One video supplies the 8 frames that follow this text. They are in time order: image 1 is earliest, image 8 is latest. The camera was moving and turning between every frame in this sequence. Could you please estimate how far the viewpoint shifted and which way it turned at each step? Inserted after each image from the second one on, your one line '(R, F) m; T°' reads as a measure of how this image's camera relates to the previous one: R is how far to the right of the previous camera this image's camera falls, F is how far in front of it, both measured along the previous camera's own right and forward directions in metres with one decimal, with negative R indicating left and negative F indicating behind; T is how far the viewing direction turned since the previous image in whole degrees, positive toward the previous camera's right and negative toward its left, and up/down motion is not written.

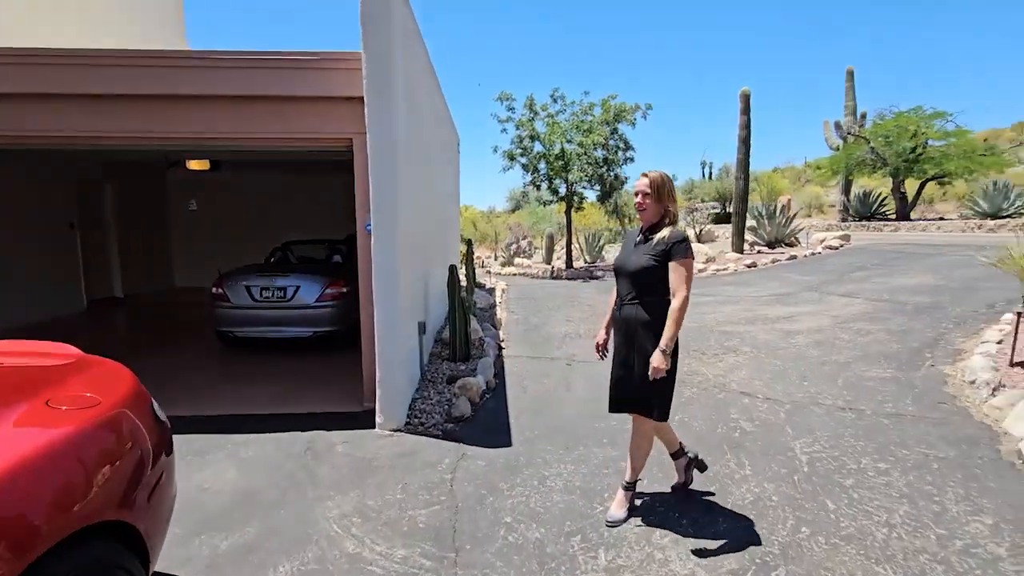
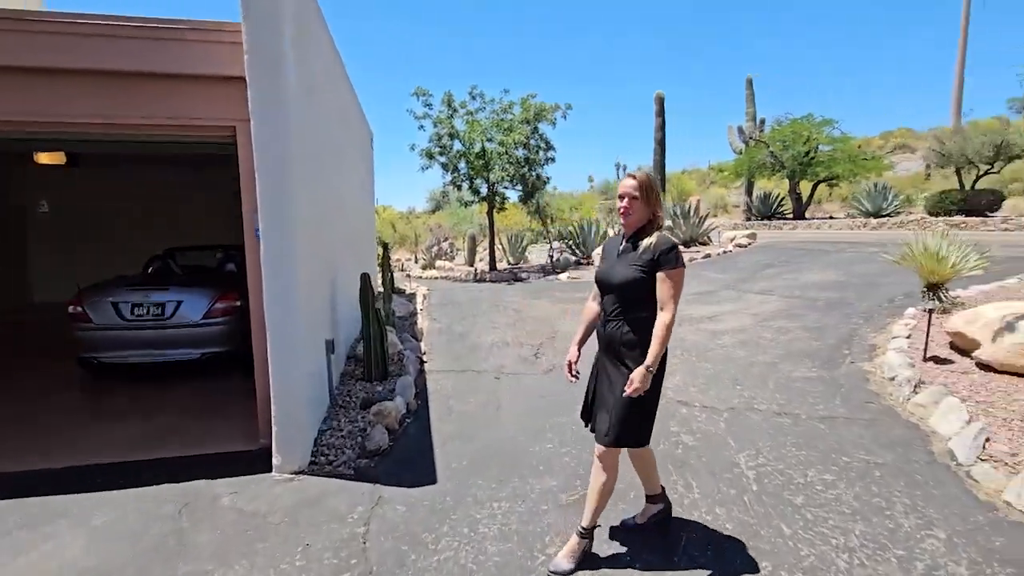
(0.0, +0.5) m; +9°
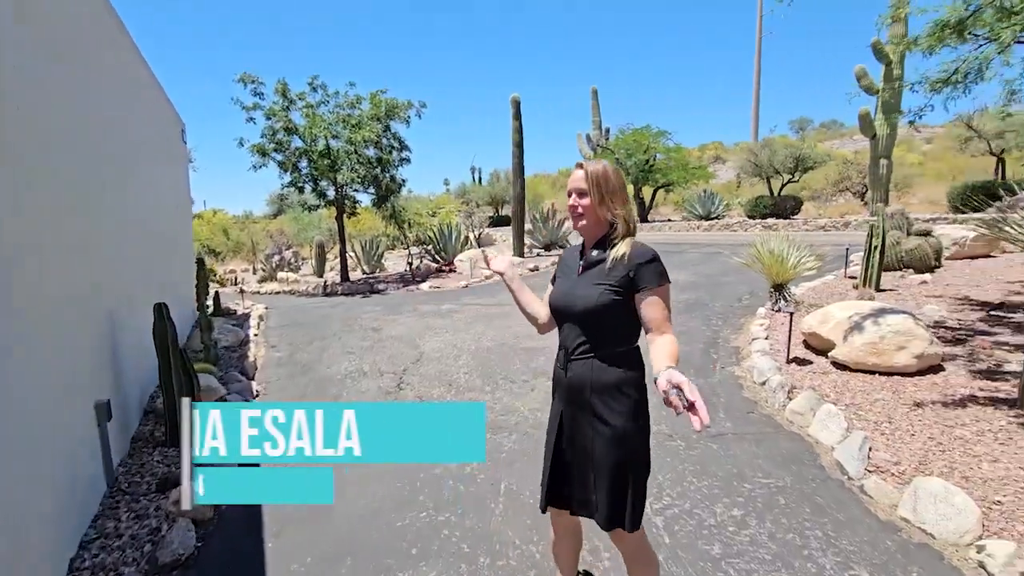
(0.0, +0.8) m; +15°
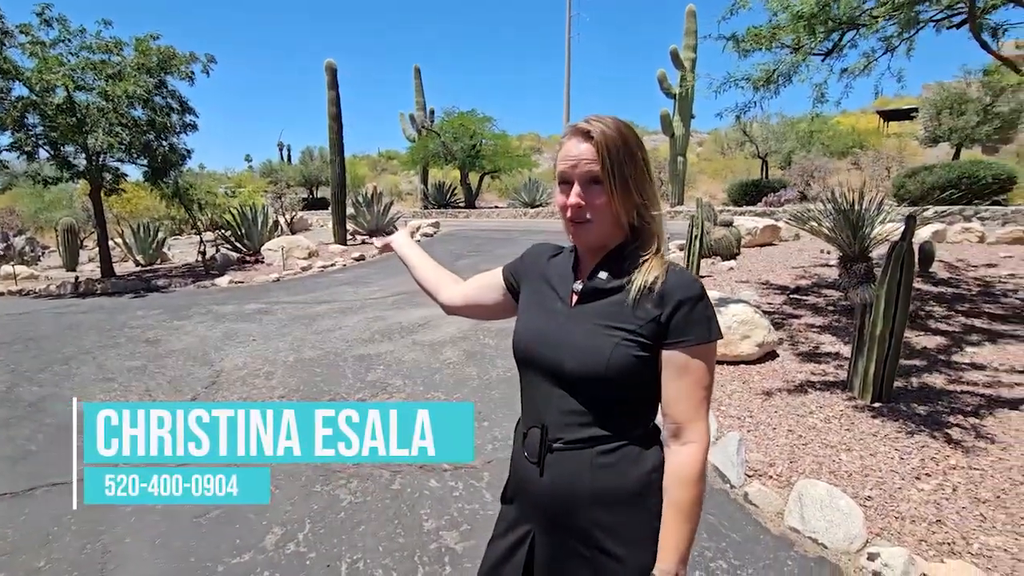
(-0.1, +0.8) m; +19°
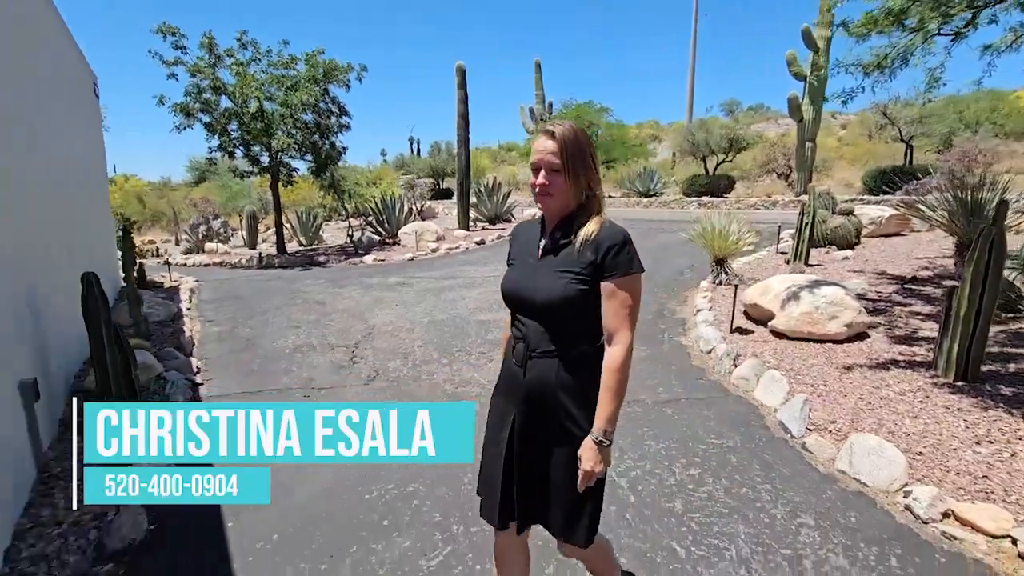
(+0.2, -0.8) m; -13°
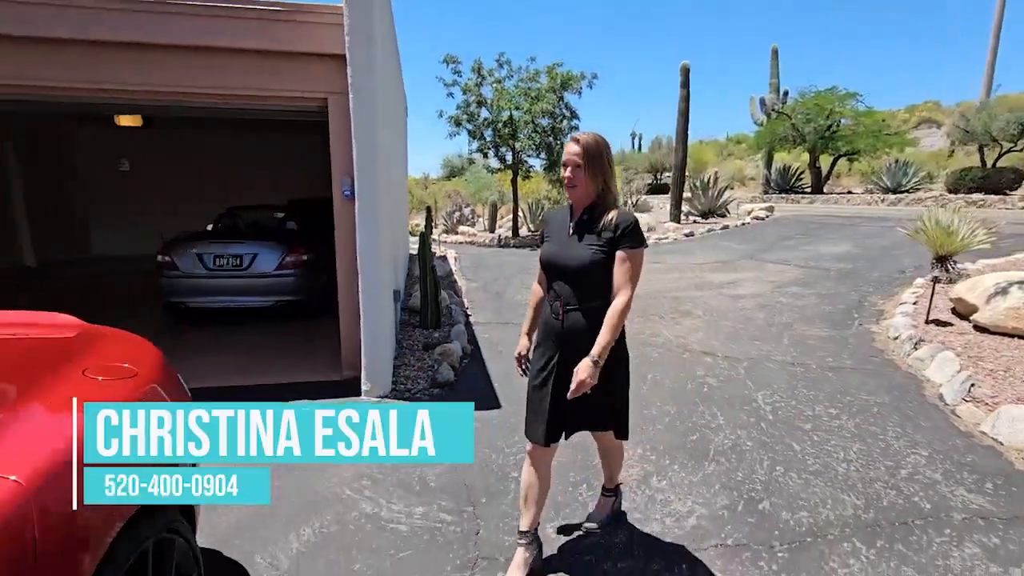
(+0.3, -1.4) m; -23°
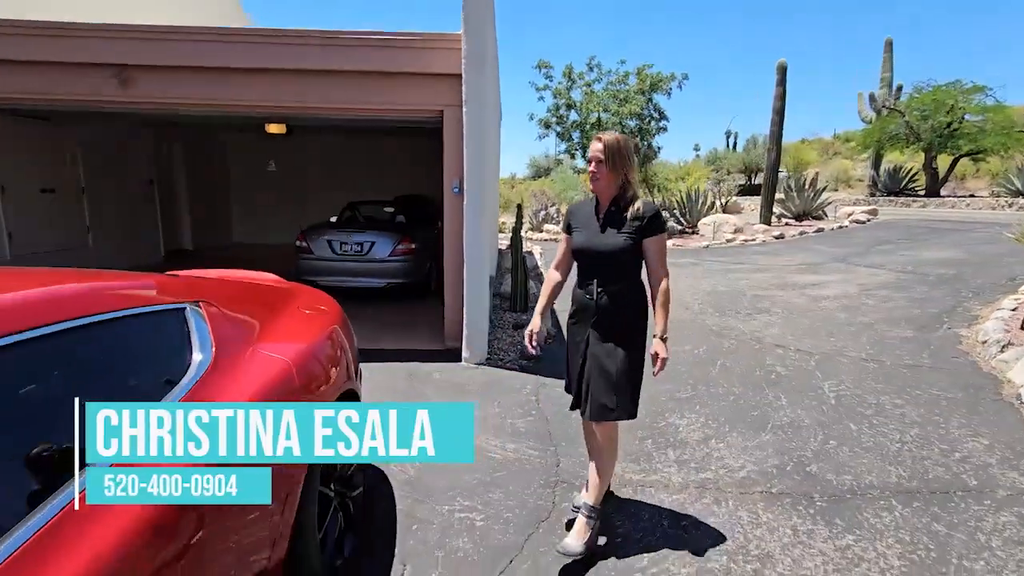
(0.0, -0.6) m; -9°
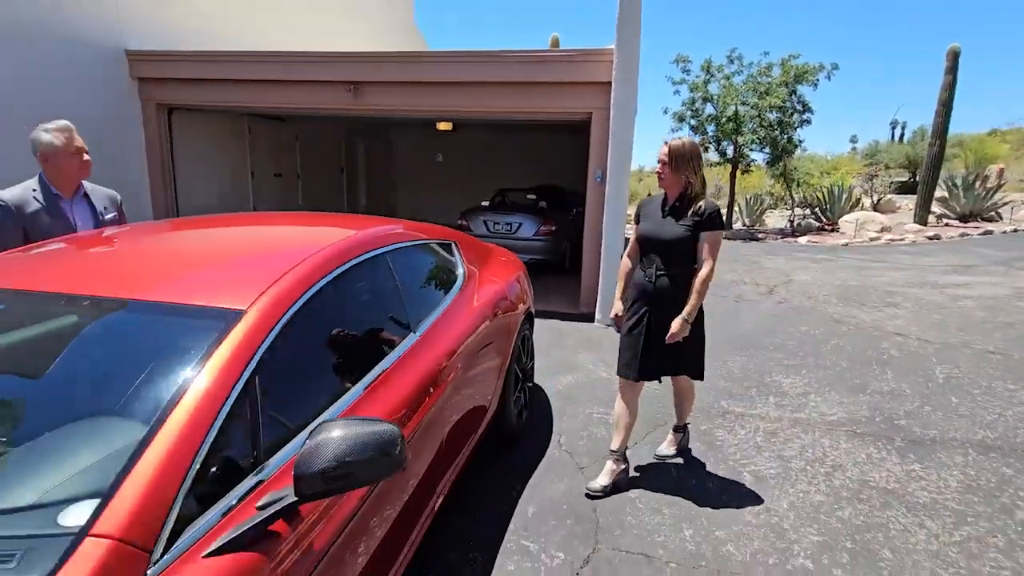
(-0.1, -1.1) m; -13°
